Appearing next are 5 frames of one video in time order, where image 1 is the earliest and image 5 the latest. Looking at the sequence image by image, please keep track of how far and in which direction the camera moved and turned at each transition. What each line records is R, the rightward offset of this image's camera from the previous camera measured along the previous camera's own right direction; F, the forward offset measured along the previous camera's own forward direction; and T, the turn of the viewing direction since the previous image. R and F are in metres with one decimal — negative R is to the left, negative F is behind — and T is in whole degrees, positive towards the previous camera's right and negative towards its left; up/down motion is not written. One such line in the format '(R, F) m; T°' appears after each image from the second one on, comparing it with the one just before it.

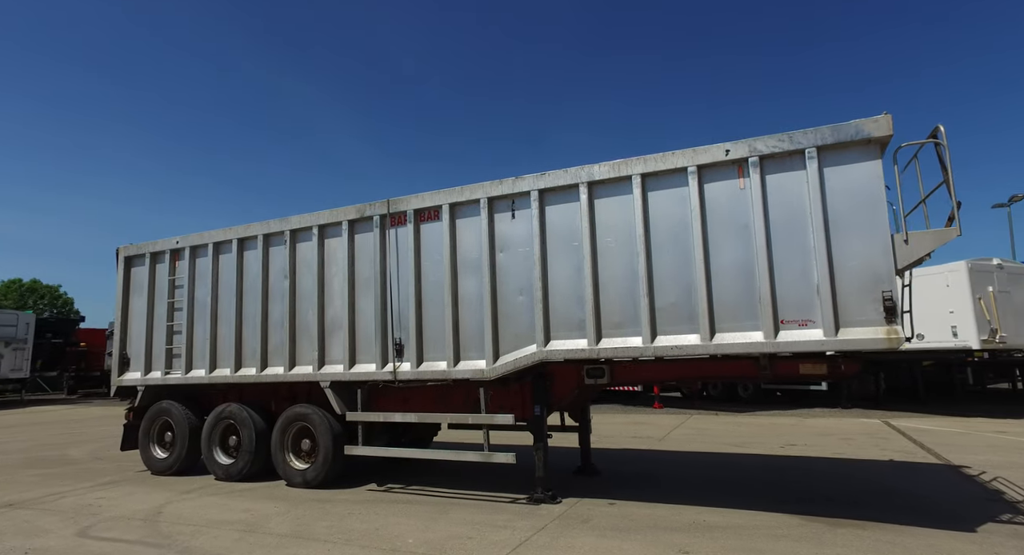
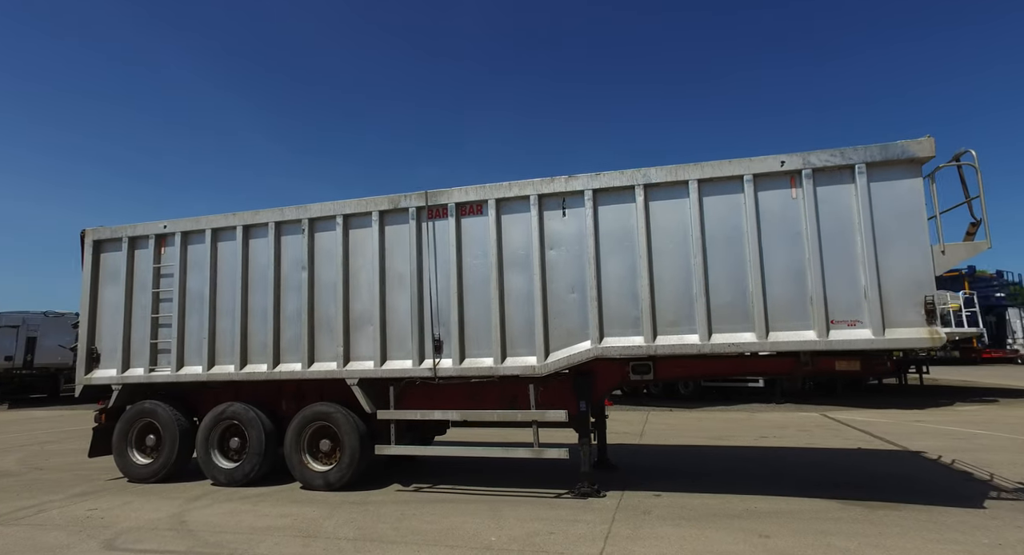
(-1.4, +0.1) m; +9°
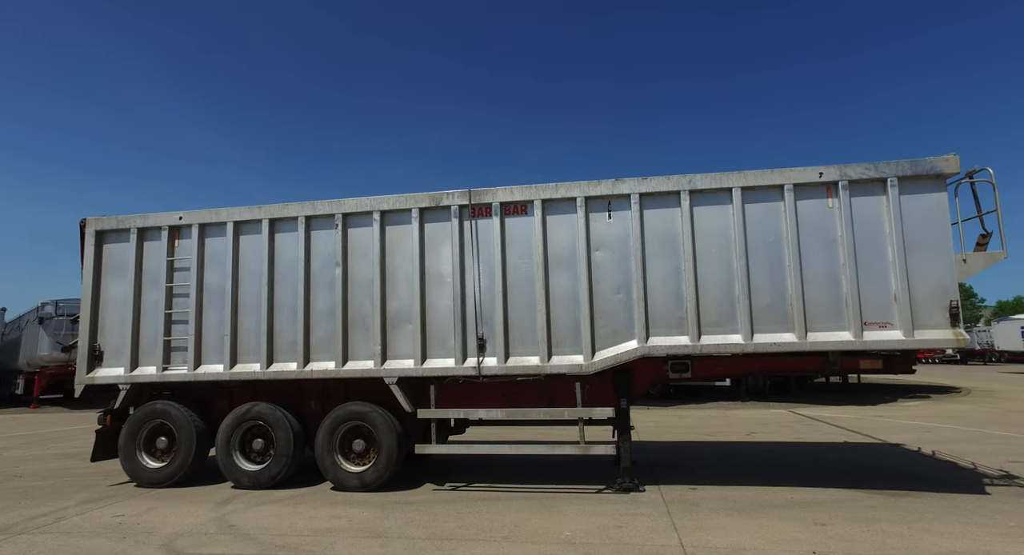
(-1.1, 0.0) m; +6°
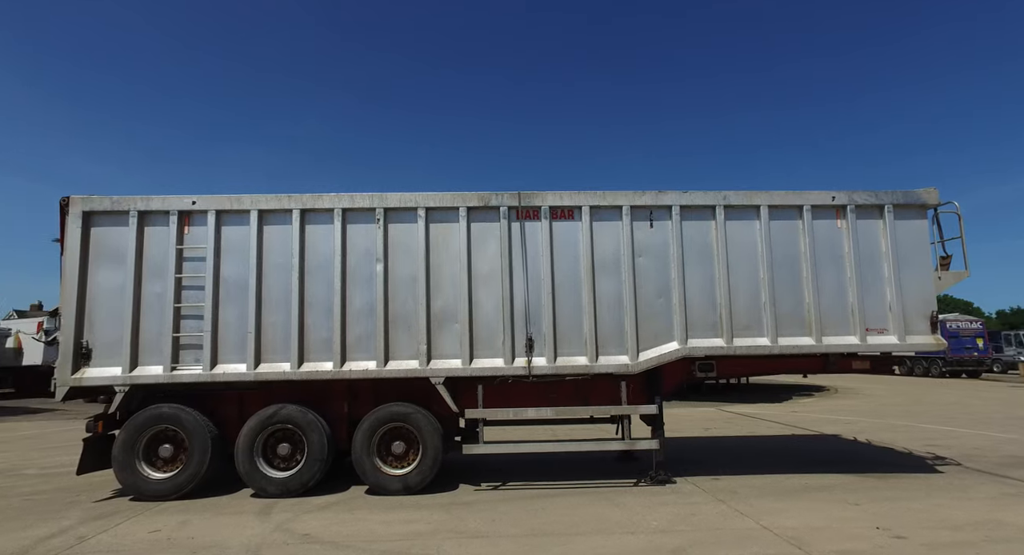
(-1.8, 0.0) m; +11°
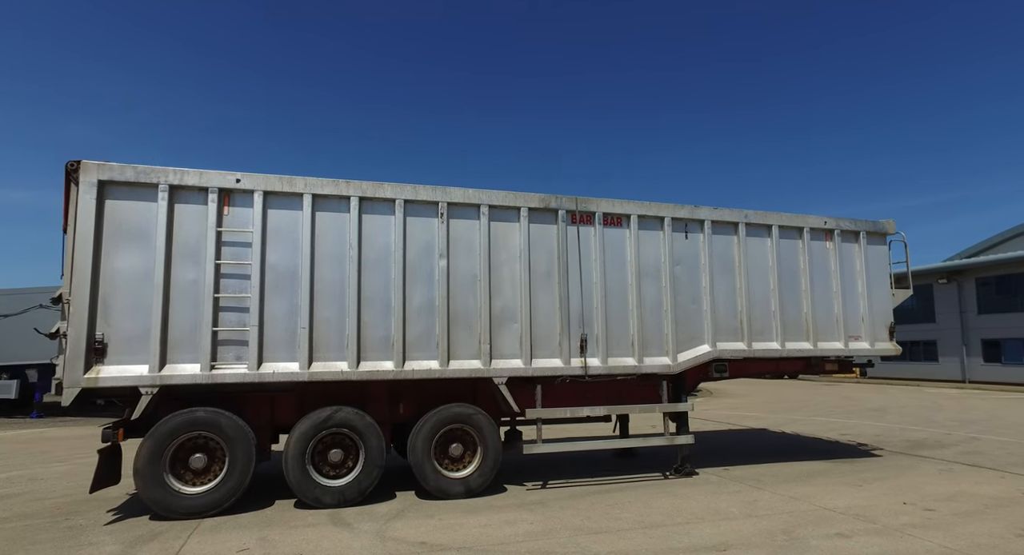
(-2.2, +0.2) m; +14°
